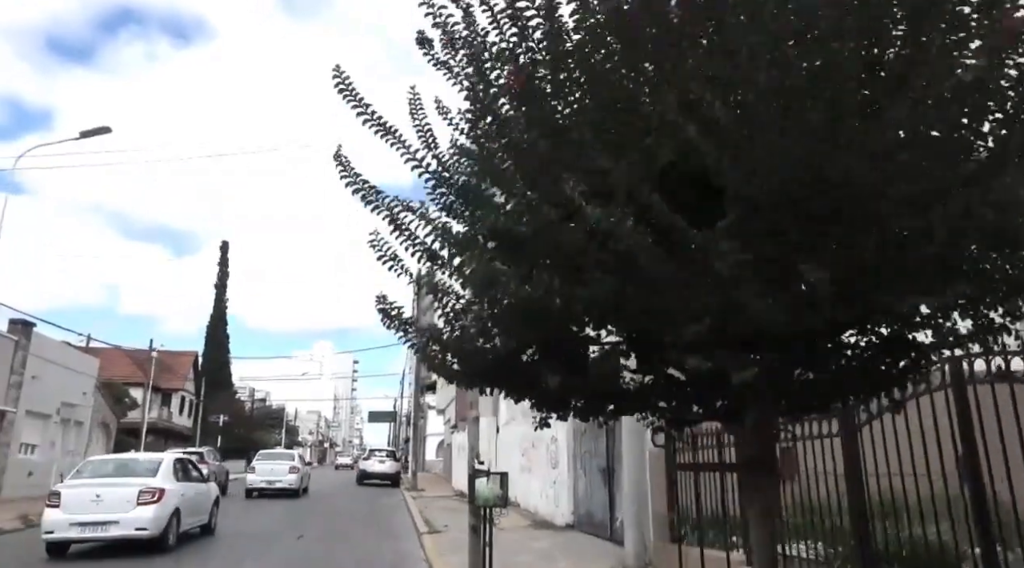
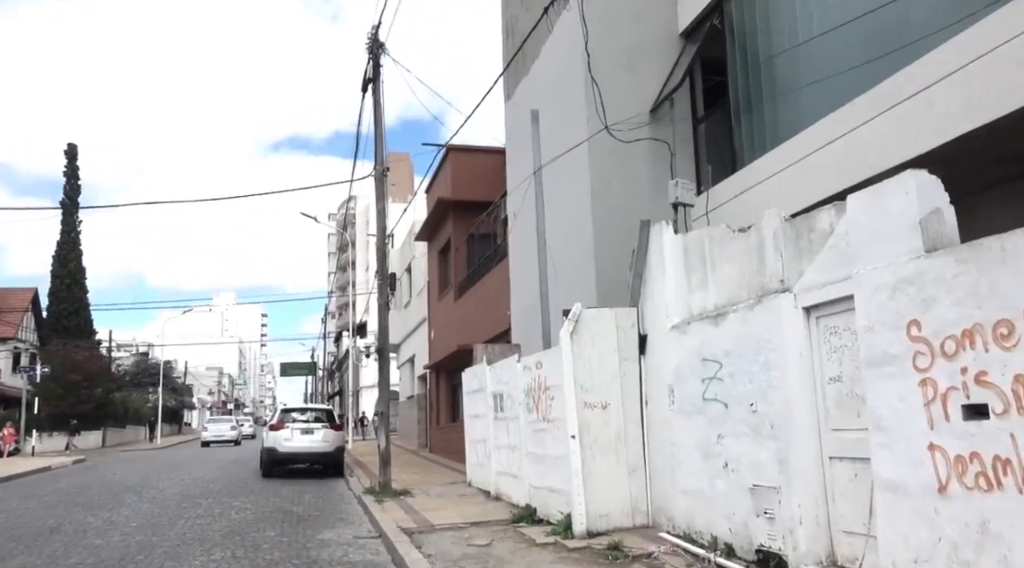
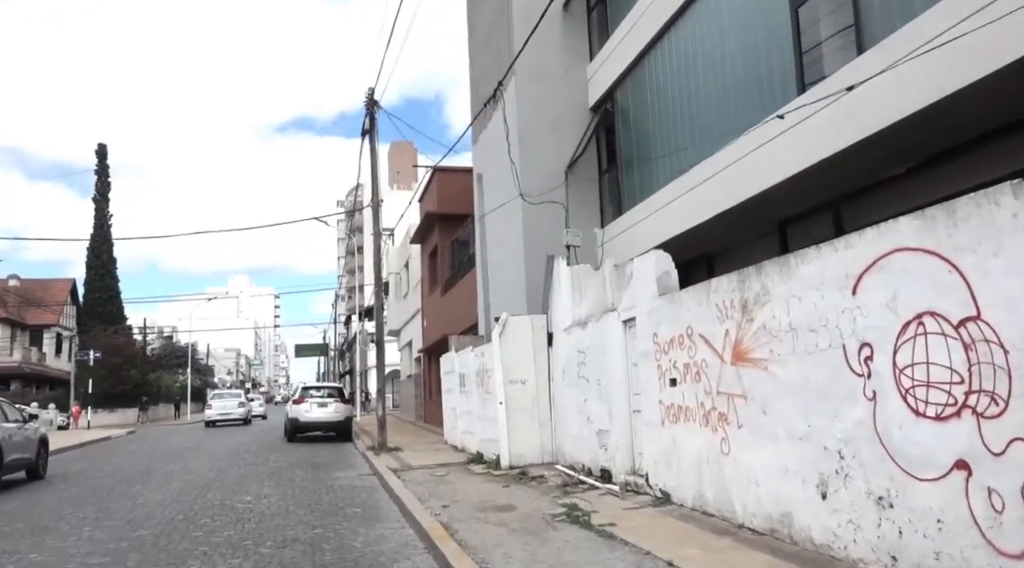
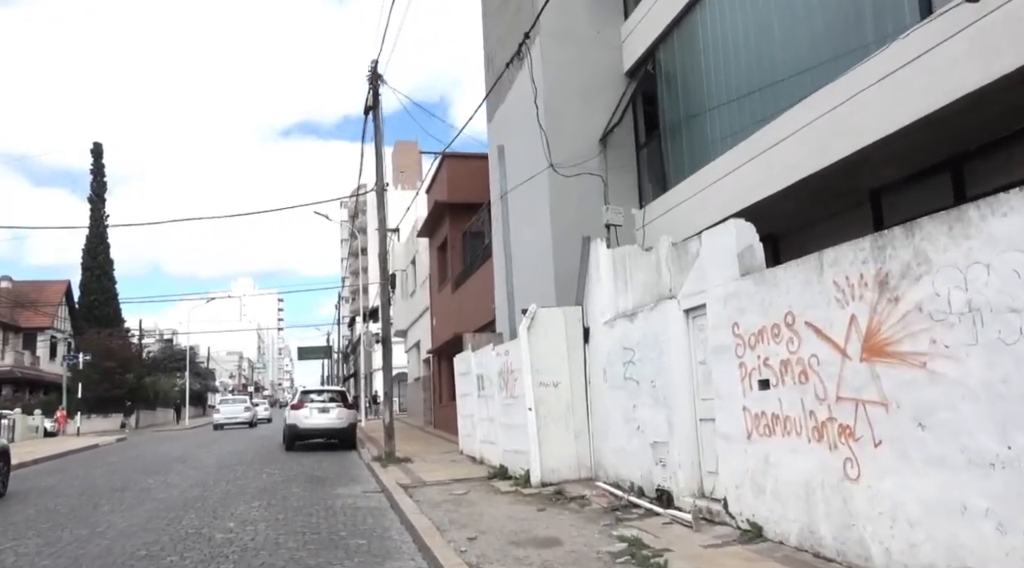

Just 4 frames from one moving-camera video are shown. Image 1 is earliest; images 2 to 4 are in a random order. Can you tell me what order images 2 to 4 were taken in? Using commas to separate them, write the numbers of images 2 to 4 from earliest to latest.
3, 4, 2
